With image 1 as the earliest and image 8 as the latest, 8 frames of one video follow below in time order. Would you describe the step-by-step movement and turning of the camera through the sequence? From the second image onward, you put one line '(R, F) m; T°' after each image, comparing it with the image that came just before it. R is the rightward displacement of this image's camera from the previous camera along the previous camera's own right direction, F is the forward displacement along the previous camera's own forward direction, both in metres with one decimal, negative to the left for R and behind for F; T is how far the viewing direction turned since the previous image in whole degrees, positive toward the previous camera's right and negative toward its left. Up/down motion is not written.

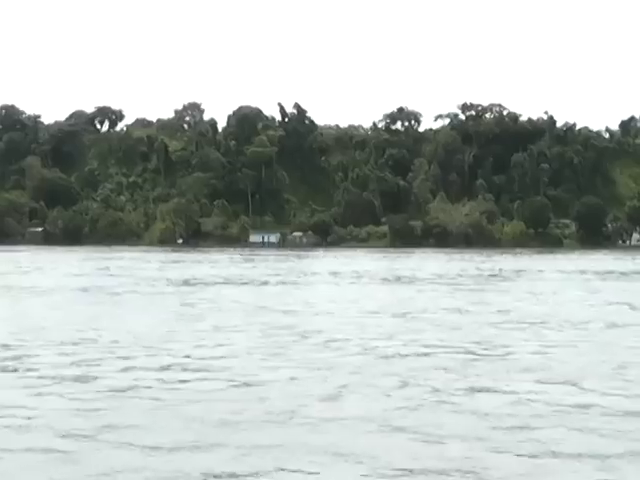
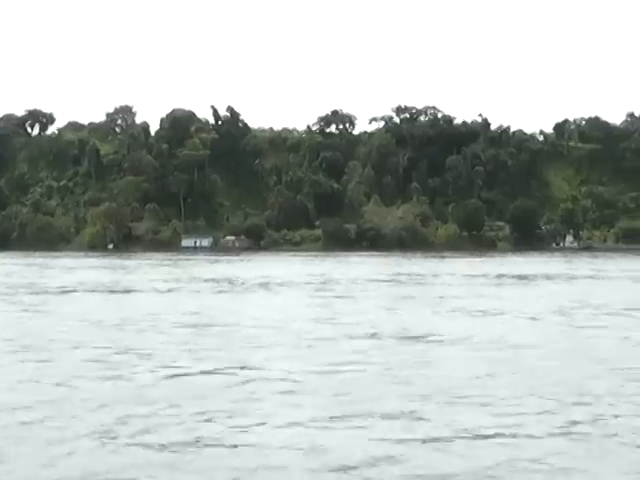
(-0.7, +0.9) m; +3°
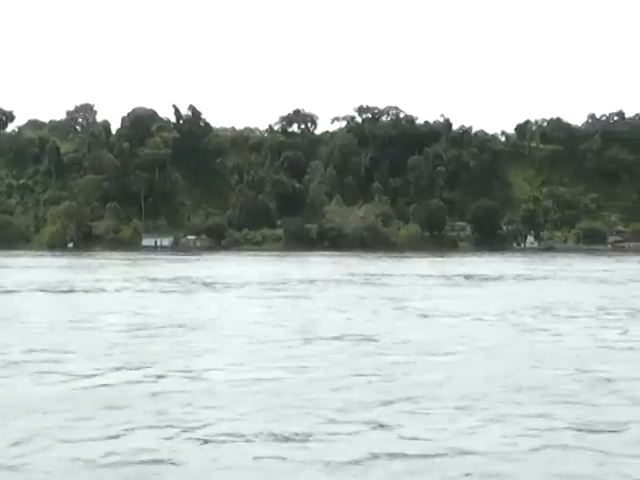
(-0.2, +0.2) m; +2°
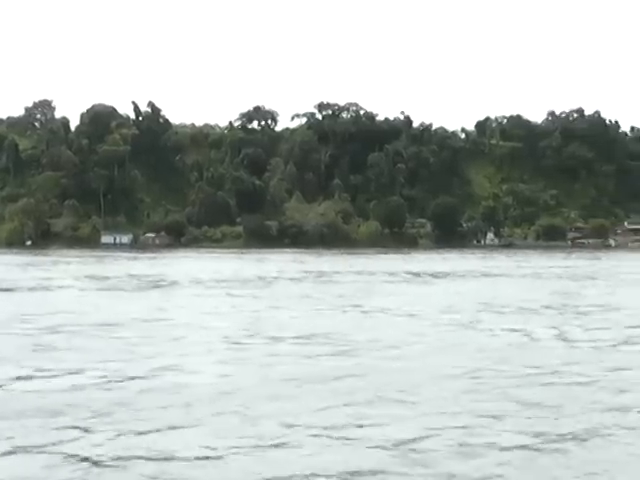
(-0.1, +0.2) m; +2°
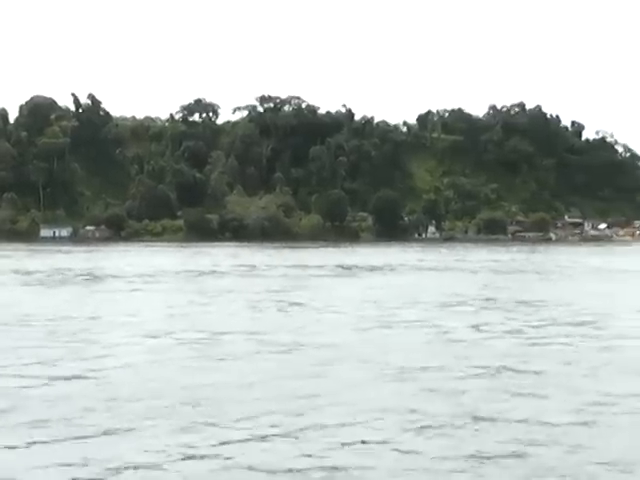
(-0.6, +0.2) m; +3°
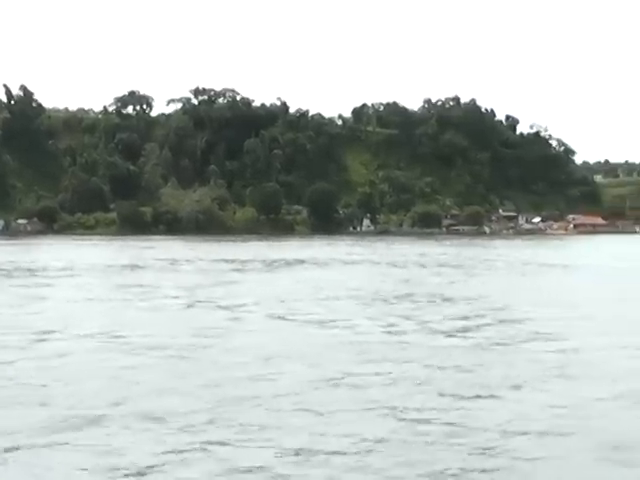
(-0.1, +0.3) m; +3°
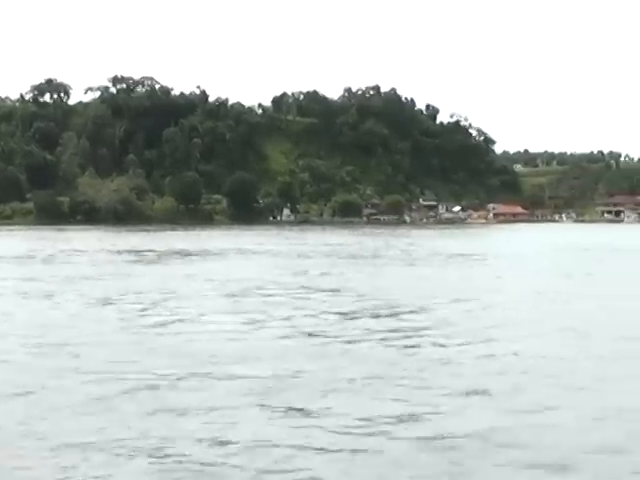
(0.0, +0.5) m; +3°
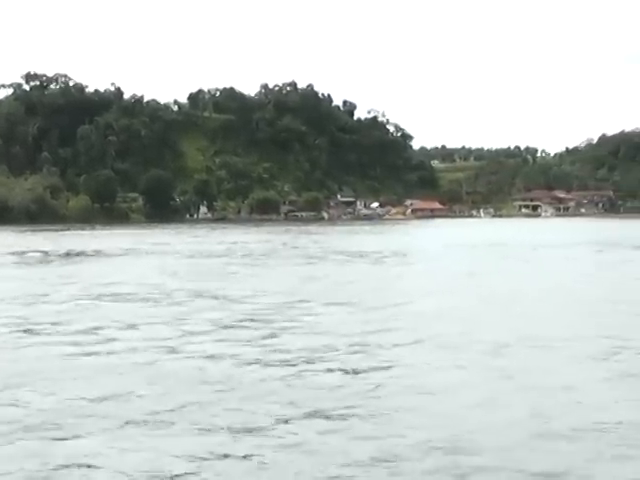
(0.0, +0.6) m; +3°
